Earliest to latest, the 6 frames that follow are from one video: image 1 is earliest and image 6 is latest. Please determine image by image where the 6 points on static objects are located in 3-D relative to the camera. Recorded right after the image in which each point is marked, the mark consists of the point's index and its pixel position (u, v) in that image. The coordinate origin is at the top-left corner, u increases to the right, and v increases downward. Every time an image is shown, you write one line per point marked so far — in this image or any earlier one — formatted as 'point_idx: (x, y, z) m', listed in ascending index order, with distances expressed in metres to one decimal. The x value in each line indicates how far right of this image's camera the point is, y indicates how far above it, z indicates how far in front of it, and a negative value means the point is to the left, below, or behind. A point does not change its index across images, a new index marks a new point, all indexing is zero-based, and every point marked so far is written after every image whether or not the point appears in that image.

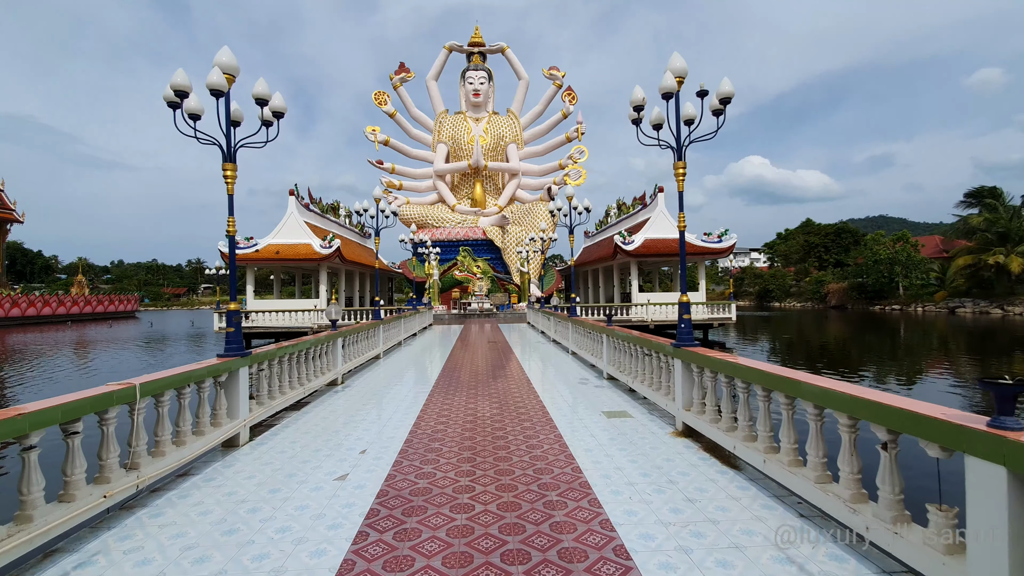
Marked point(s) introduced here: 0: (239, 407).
0: (-2.2, -1.0, +4.0) m
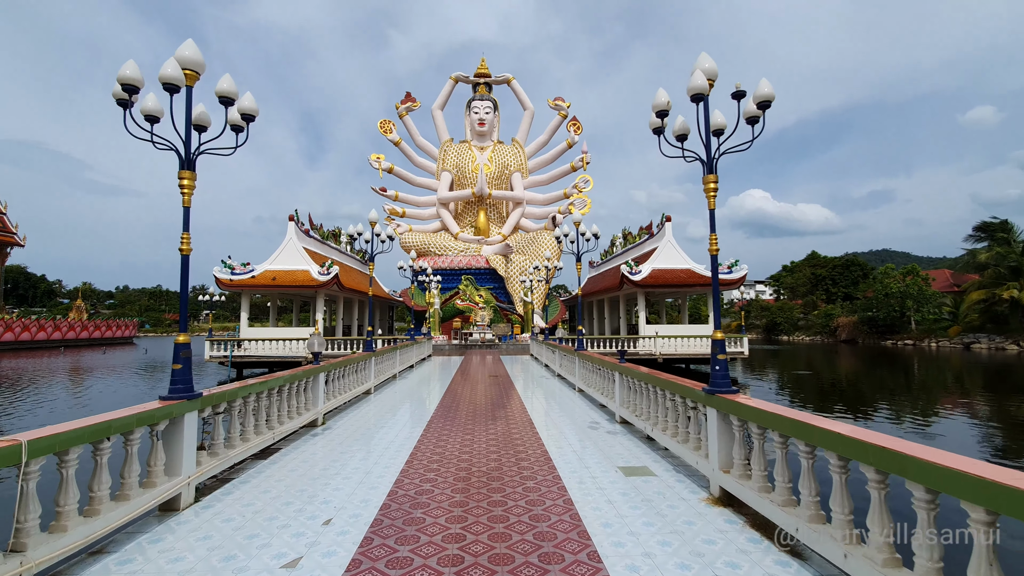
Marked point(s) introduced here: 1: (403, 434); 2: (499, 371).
0: (-2.2, -1.1, +3.4) m
1: (-1.4, -1.9, +6.8) m
2: (-0.4, -2.4, +15.1) m
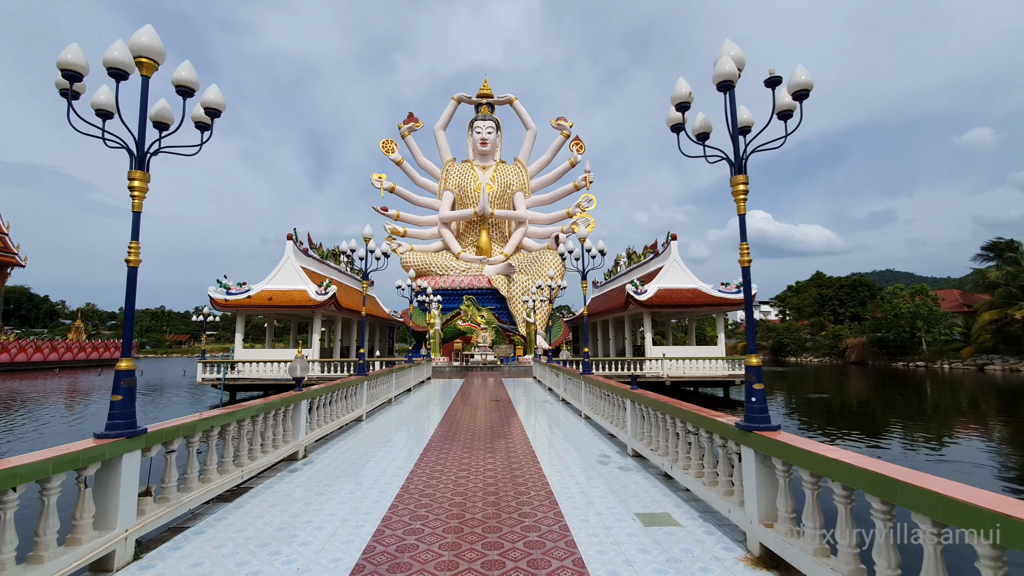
0: (-2.2, -1.2, +2.8) m
1: (-1.4, -2.1, +6.2) m
2: (-0.3, -3.0, +14.5) m
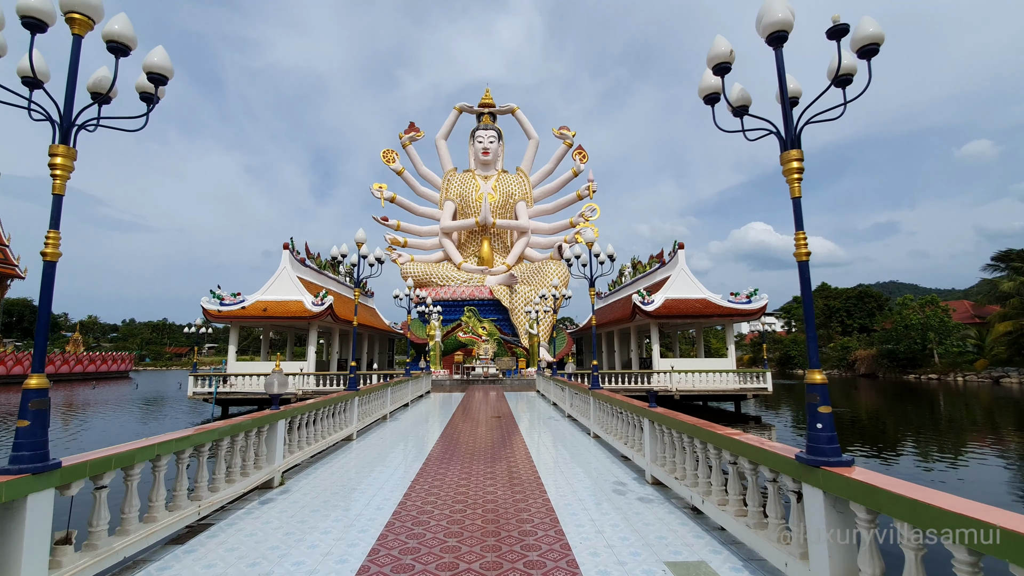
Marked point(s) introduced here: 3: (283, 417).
0: (-2.2, -1.2, +2.3) m
1: (-1.4, -2.2, +5.6) m
2: (-0.3, -3.3, +13.8) m
3: (-2.4, -1.3, +5.3) m
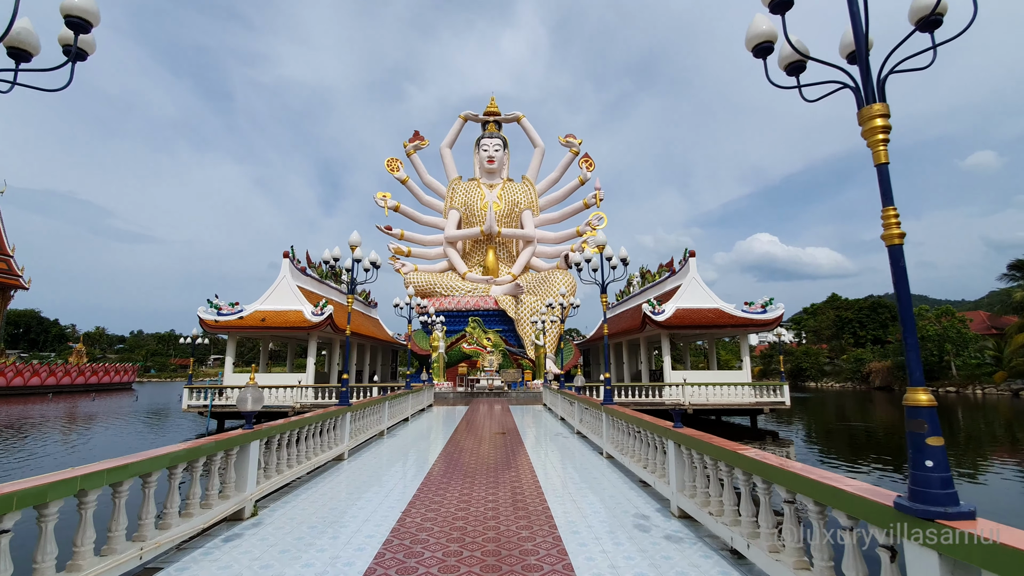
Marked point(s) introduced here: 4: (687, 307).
0: (-2.2, -1.2, +1.7) m
1: (-1.3, -2.2, +5.0) m
2: (-0.1, -3.5, +13.2) m
3: (-2.3, -1.4, +4.8) m
4: (+6.7, -0.7, +19.7) m
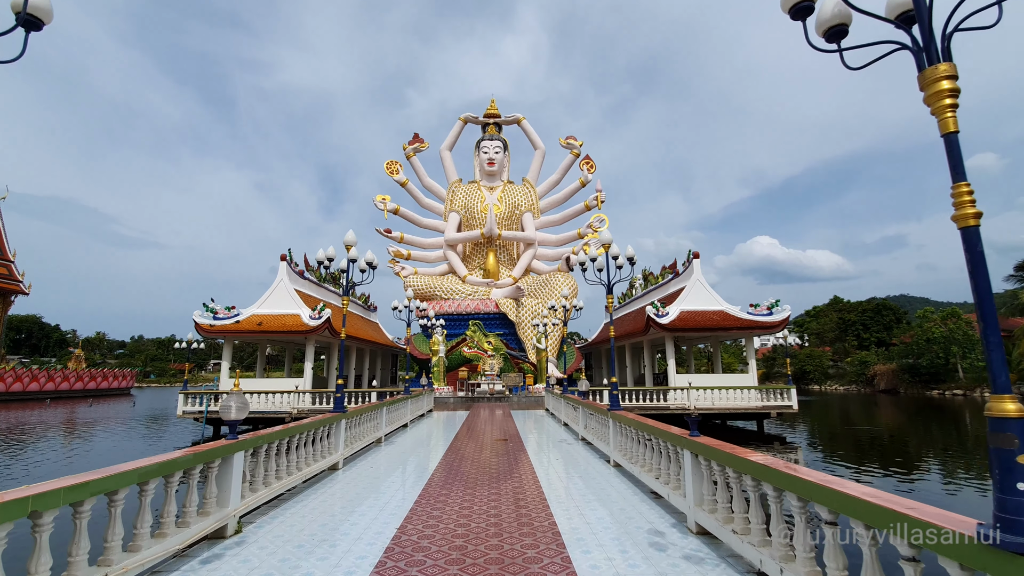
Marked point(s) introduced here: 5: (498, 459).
0: (-2.1, -1.2, +1.4) m
1: (-1.3, -2.2, +4.7) m
2: (-0.1, -3.6, +12.9) m
3: (-2.3, -1.4, +4.5) m
4: (+6.7, -0.8, +19.4) m
5: (-0.2, -2.9, +8.6) m
